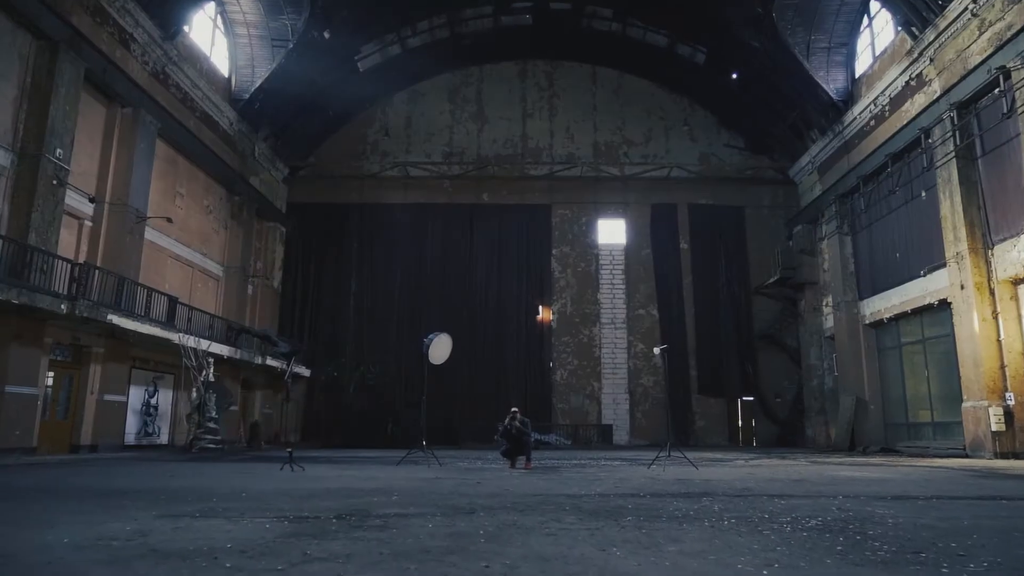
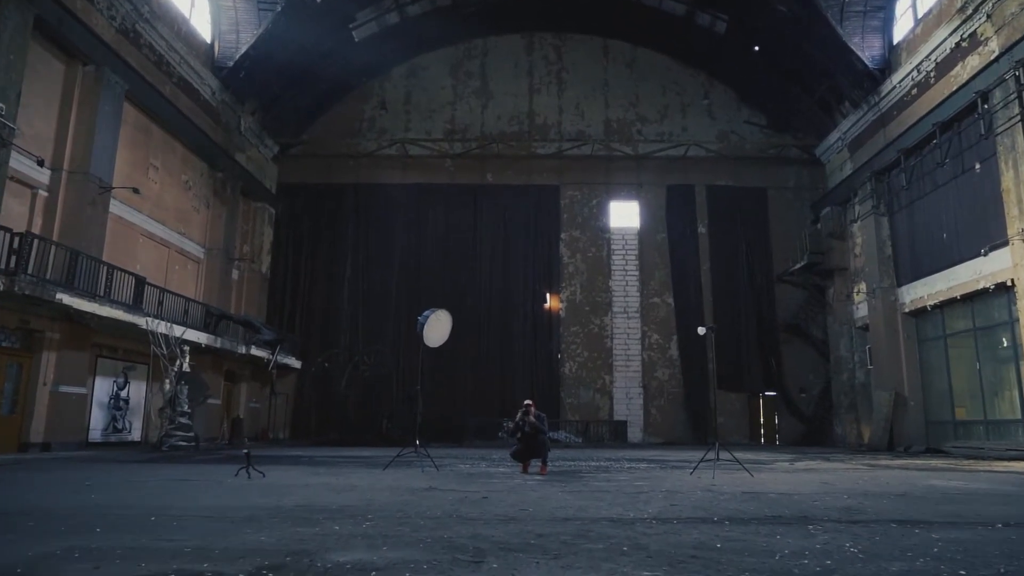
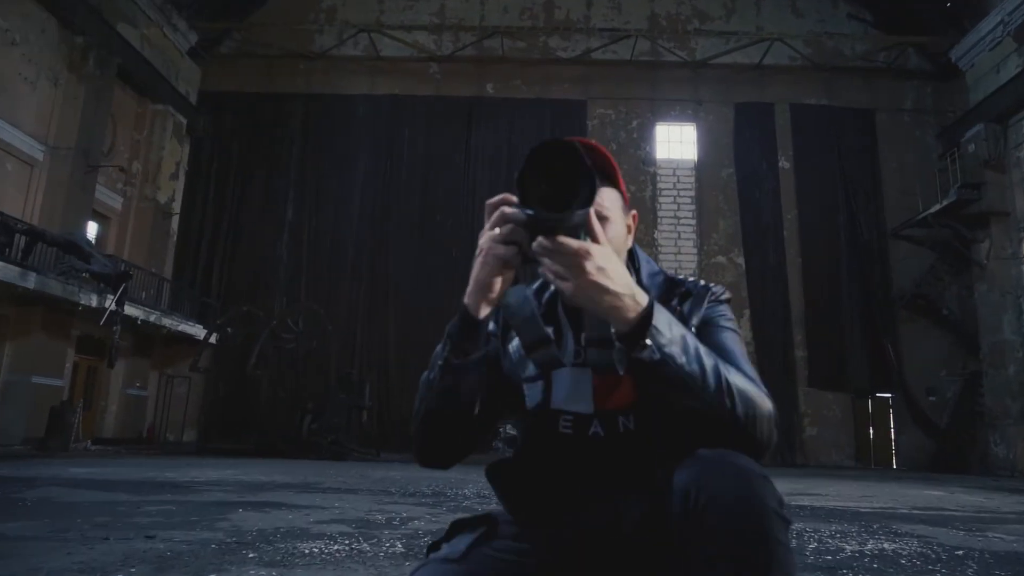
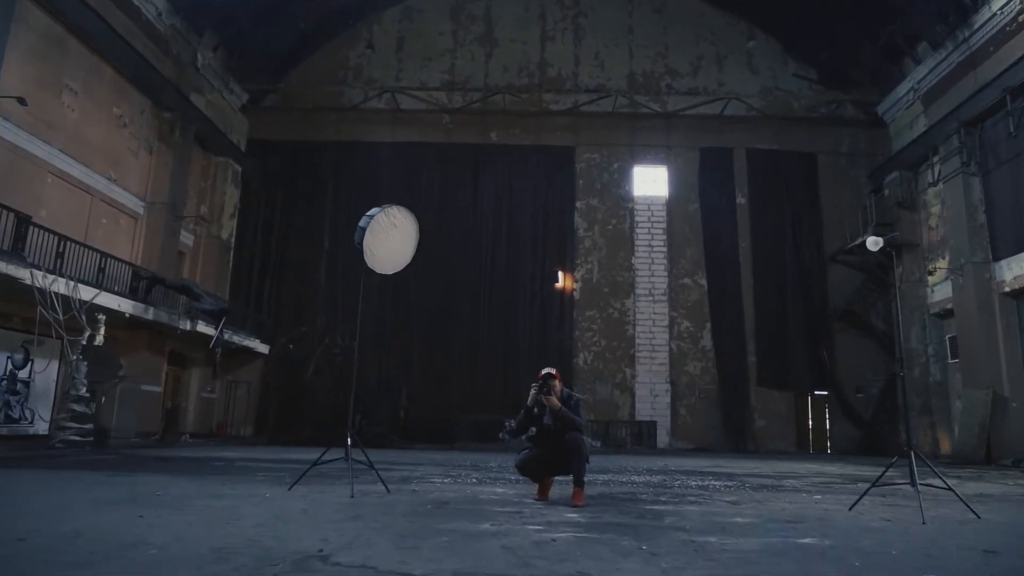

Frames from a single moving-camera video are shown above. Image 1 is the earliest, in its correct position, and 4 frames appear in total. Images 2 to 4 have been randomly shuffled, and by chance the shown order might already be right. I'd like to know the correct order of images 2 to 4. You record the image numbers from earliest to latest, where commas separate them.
2, 4, 3
